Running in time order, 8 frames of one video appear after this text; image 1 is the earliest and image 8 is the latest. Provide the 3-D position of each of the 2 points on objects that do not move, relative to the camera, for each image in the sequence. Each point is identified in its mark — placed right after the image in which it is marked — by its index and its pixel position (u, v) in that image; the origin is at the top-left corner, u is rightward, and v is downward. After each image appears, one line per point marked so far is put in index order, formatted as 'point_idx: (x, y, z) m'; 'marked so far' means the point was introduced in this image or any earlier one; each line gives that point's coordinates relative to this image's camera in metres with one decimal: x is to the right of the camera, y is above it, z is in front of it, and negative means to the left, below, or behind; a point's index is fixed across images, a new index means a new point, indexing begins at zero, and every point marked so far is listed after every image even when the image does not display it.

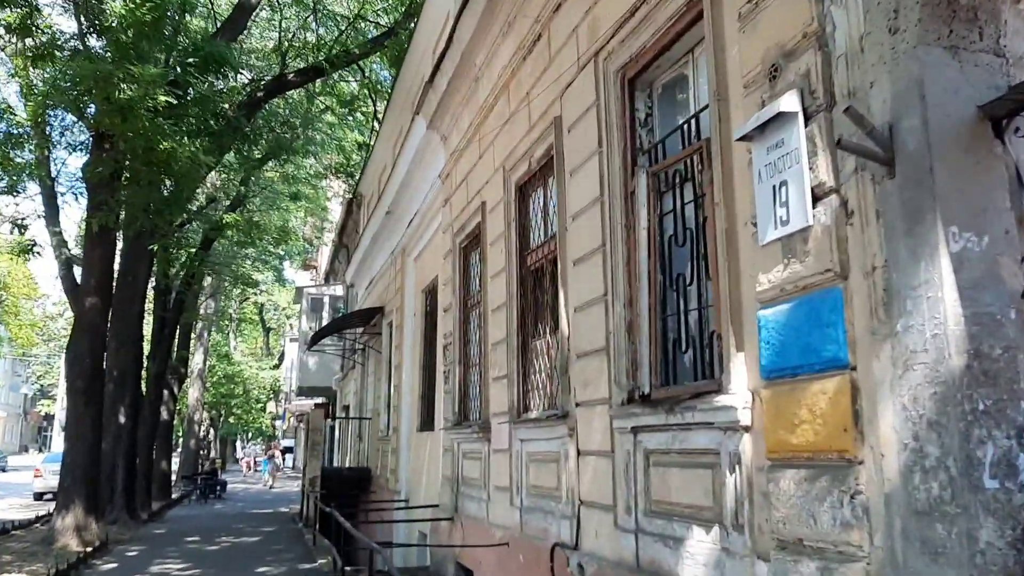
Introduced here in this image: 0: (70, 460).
0: (-6.0, -2.3, +12.2) m
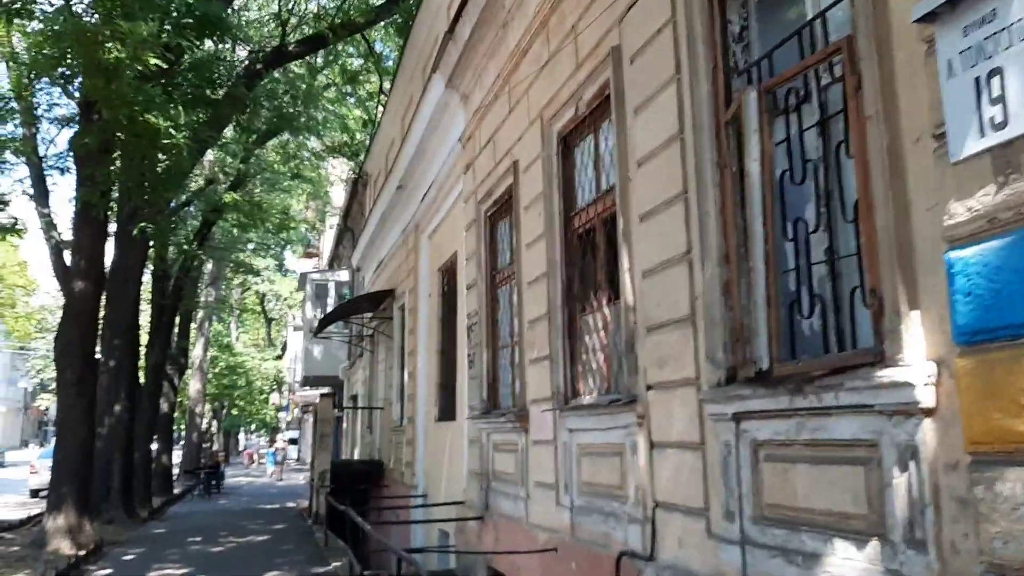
0: (-5.7, -2.1, +11.3) m
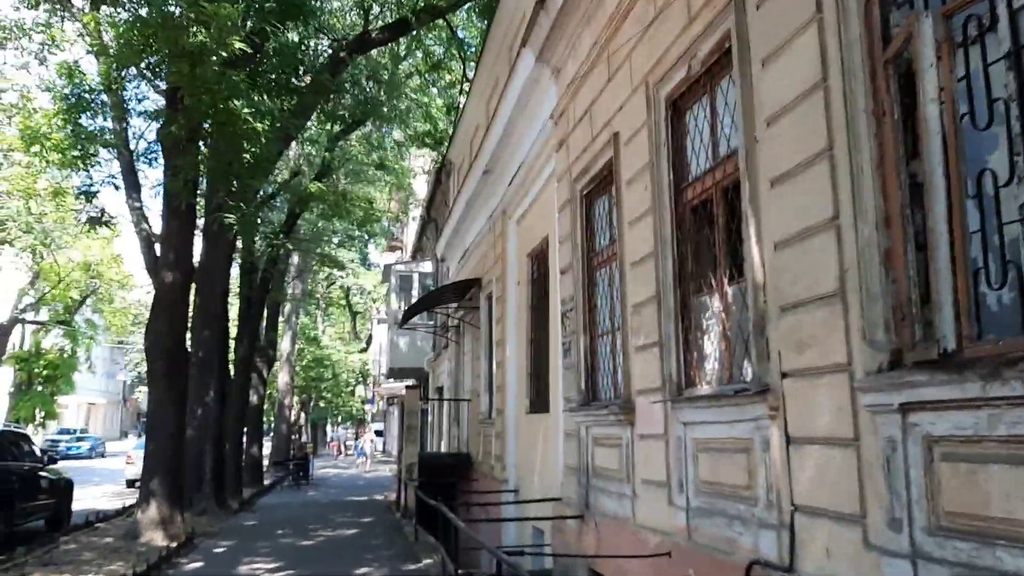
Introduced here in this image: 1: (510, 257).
0: (-4.5, -2.0, +11.3) m
1: (0.0, +0.4, +11.2) m
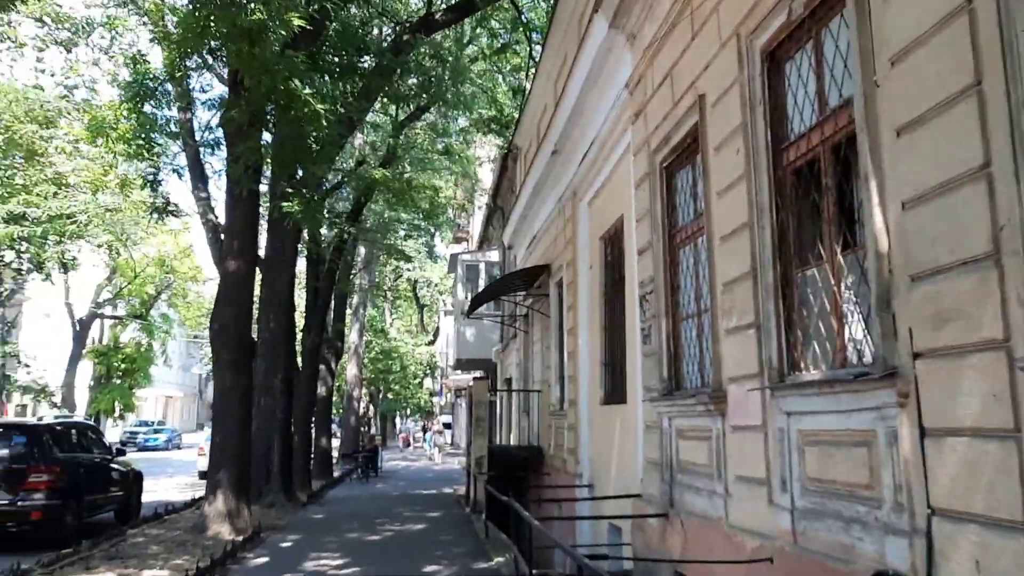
0: (-3.6, -1.9, +11.1) m
1: (+0.8, +0.6, +10.7) m
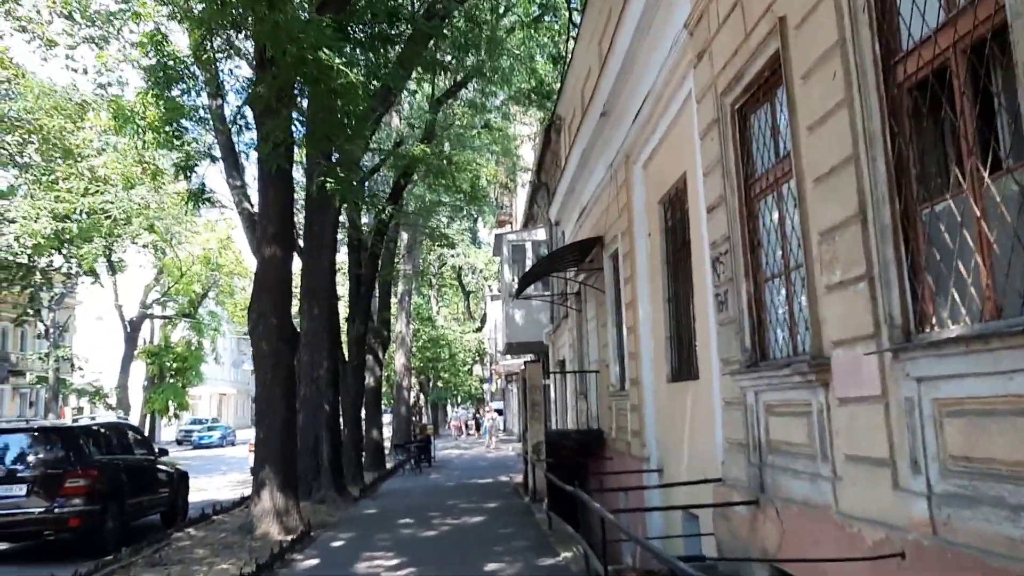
0: (-2.9, -1.7, +10.6) m
1: (+1.4, +0.9, +9.9) m
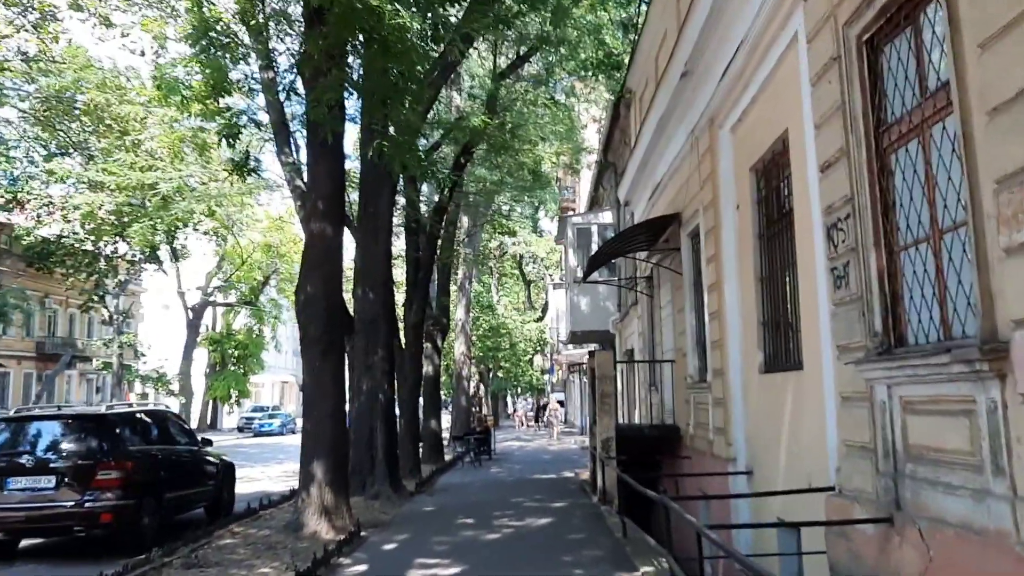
0: (-2.2, -1.5, +9.8) m
1: (+2.1, +1.1, +8.9) m
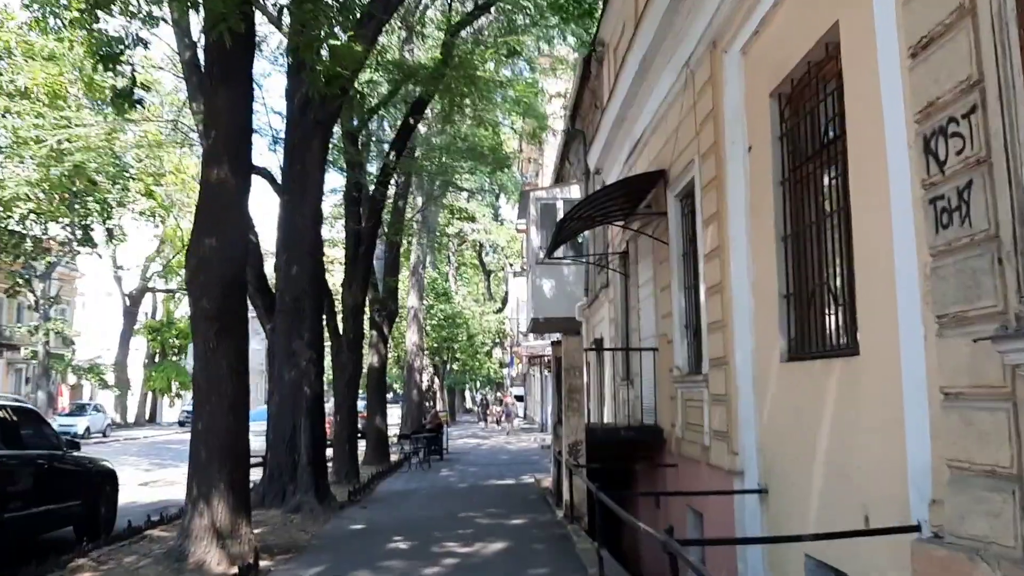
0: (-2.7, -1.2, +7.8) m
1: (+1.7, +1.4, +7.0) m
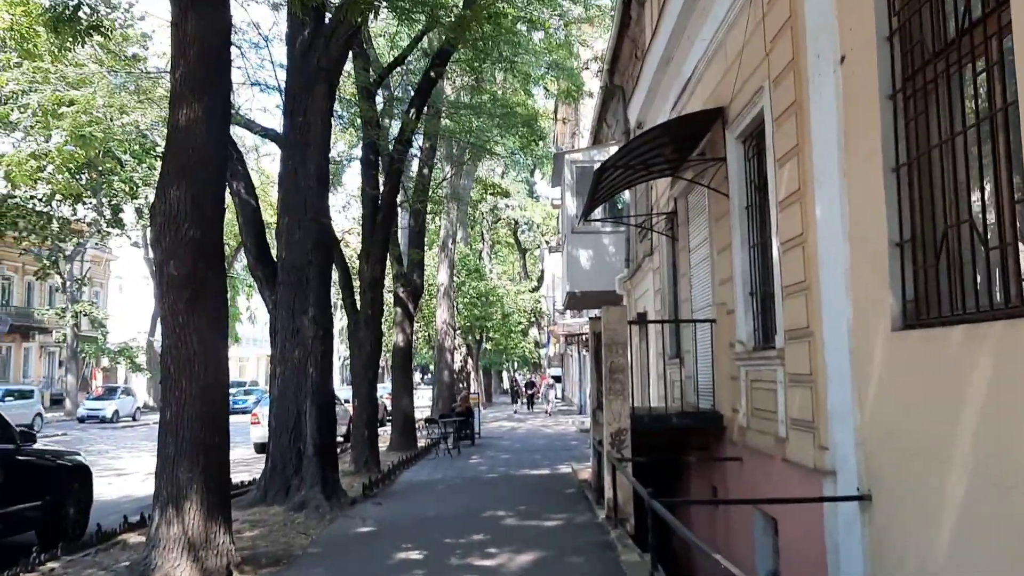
0: (-2.4, -0.9, +6.5) m
1: (+1.8, +1.7, +5.5) m
